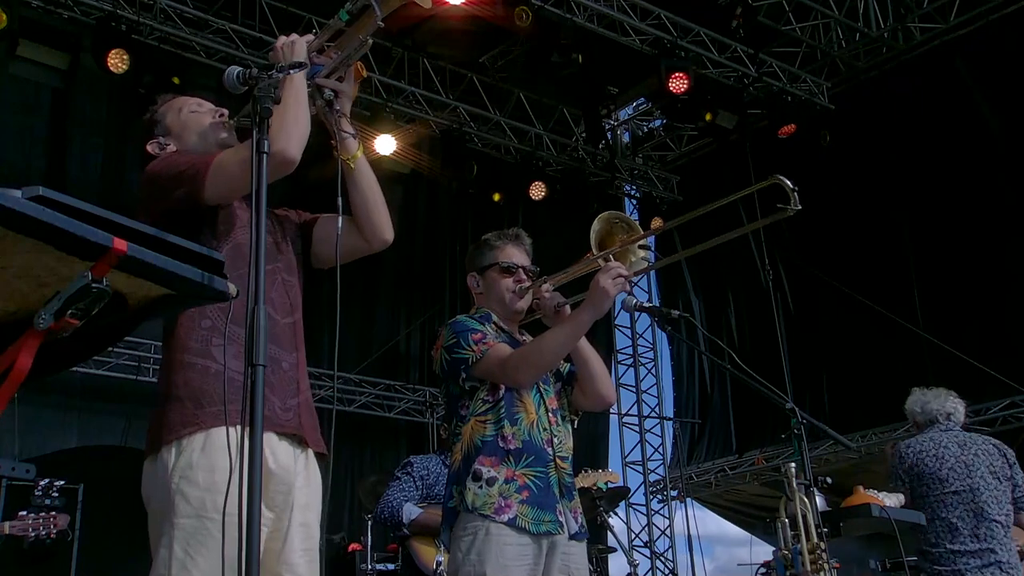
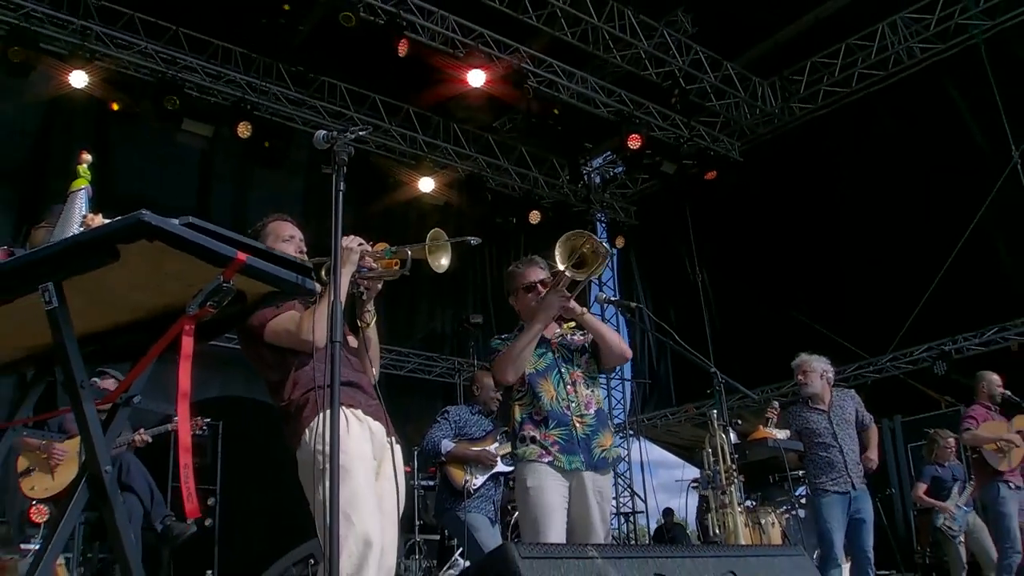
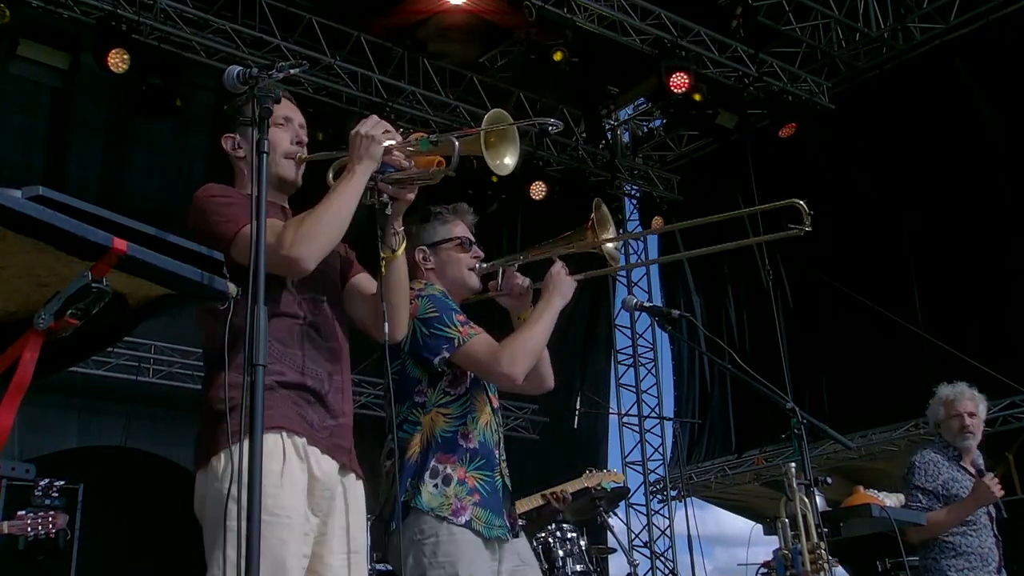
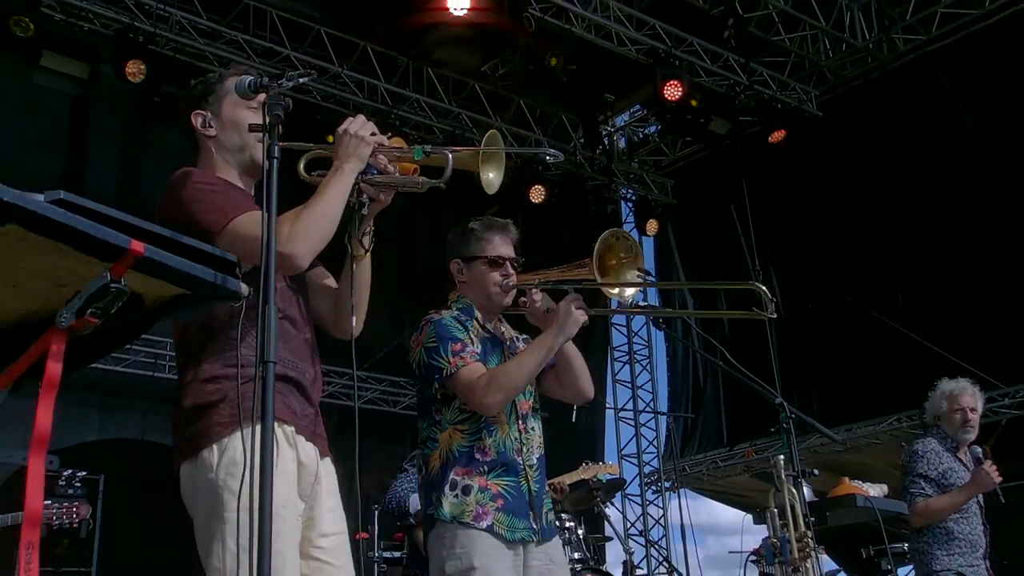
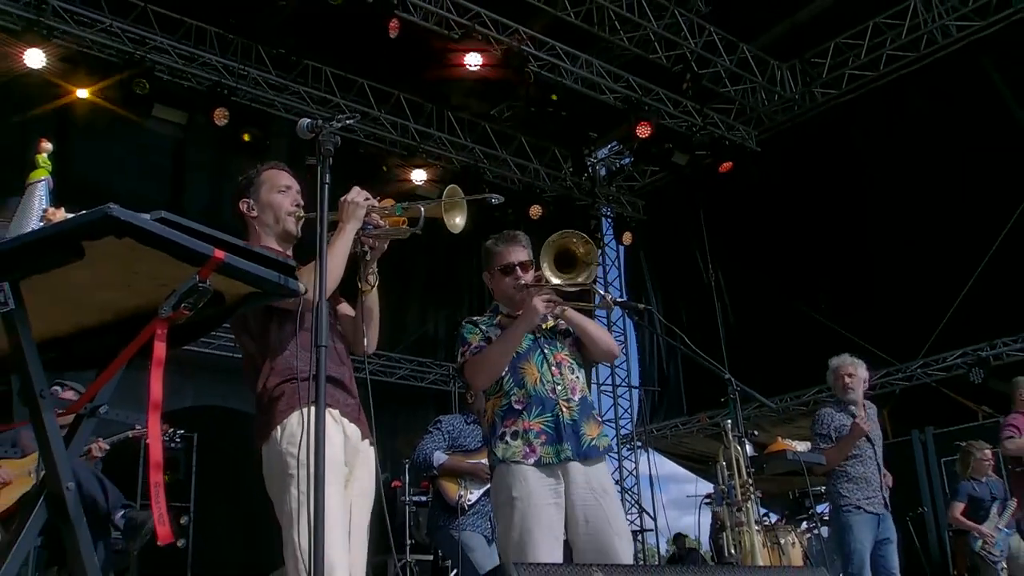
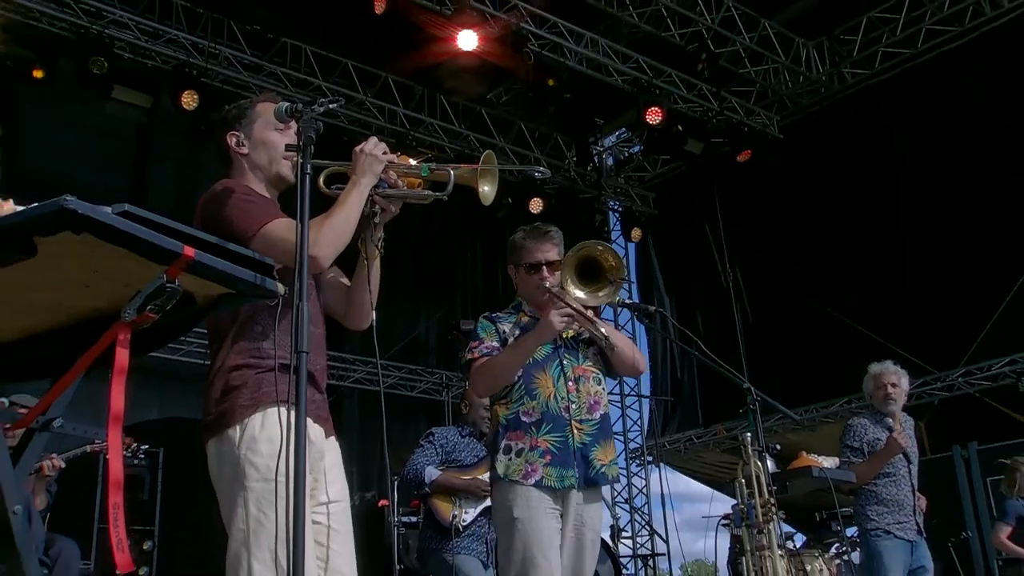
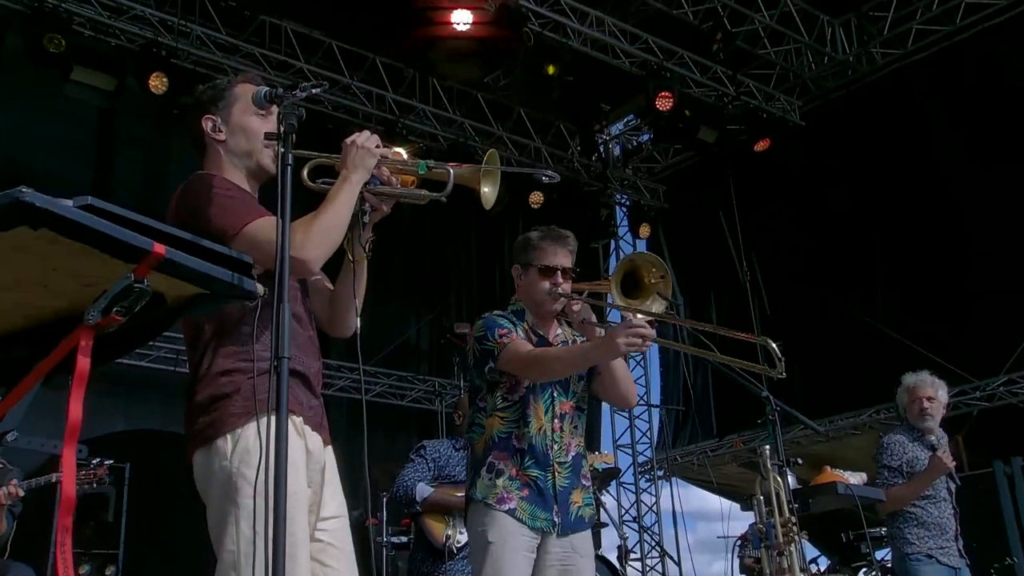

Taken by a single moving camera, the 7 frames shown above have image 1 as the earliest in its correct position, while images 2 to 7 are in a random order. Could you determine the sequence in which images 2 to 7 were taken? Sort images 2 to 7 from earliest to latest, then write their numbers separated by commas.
3, 4, 7, 6, 5, 2
